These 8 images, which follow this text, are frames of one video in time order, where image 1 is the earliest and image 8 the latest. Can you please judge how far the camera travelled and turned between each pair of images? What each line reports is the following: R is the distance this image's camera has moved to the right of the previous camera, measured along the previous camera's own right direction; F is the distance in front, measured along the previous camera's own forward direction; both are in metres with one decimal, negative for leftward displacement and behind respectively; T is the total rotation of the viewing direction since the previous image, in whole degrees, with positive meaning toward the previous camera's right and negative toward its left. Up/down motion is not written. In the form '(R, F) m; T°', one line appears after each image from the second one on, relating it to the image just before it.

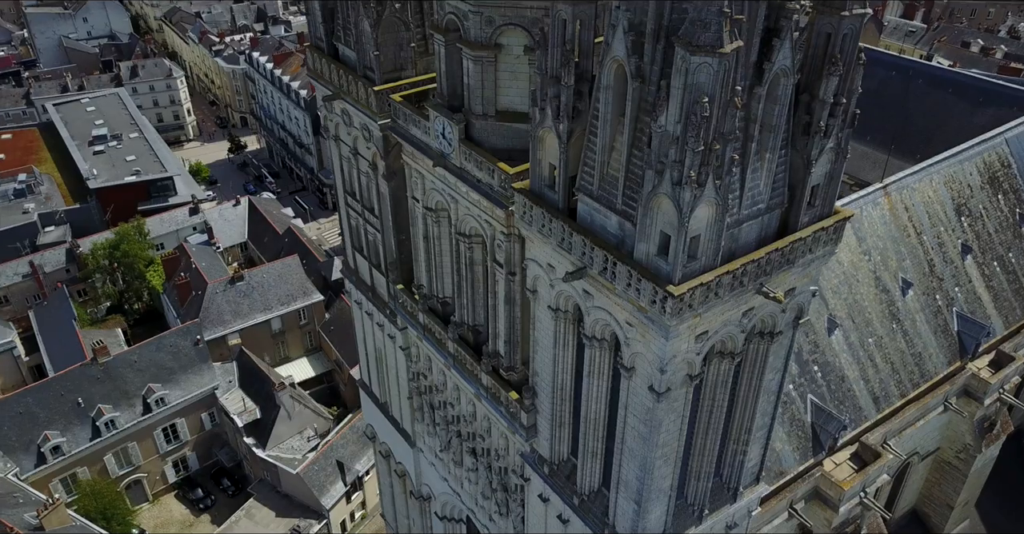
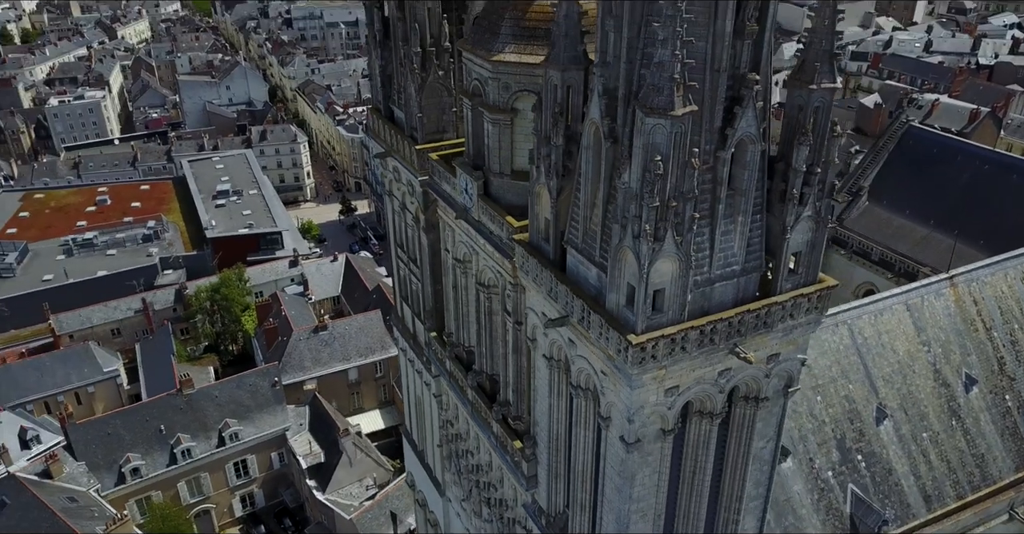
(+2.0, -0.7) m; -8°
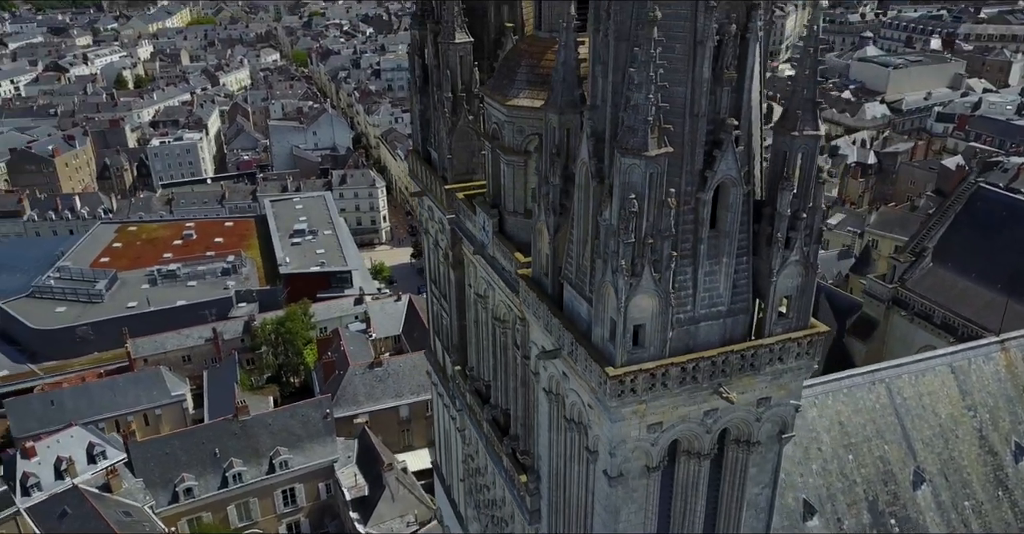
(+1.4, -0.5) m; -6°
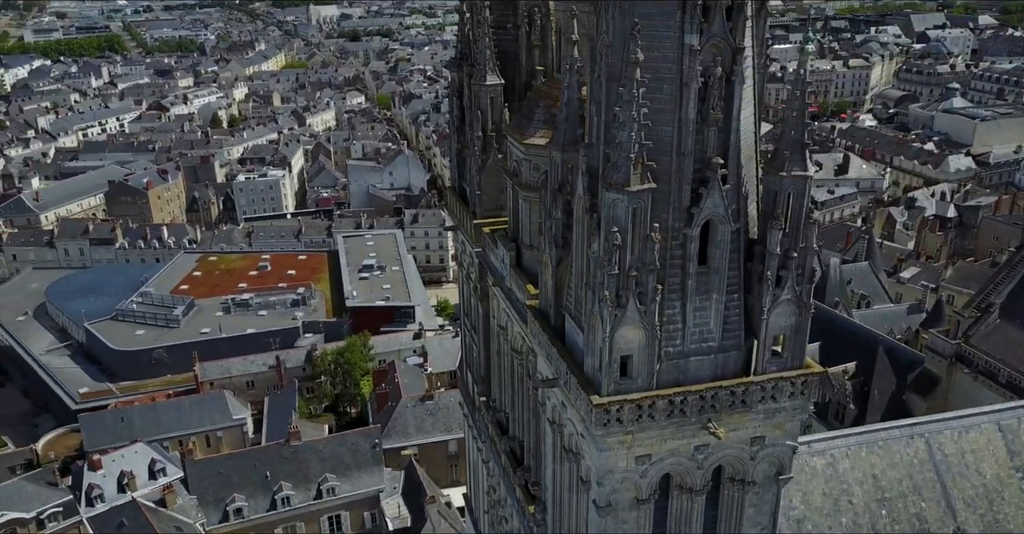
(+1.3, -0.5) m; -5°
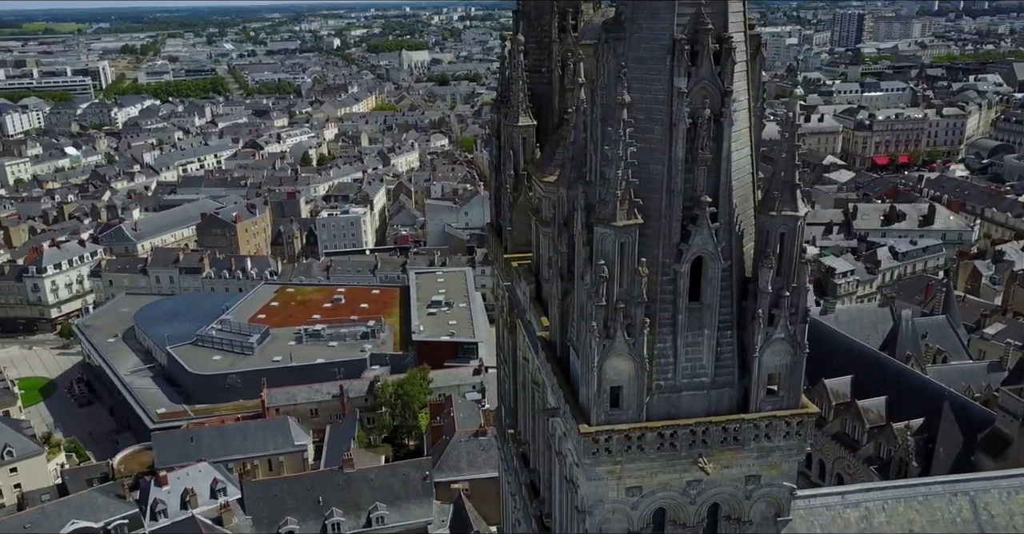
(+1.3, -0.5) m; -6°
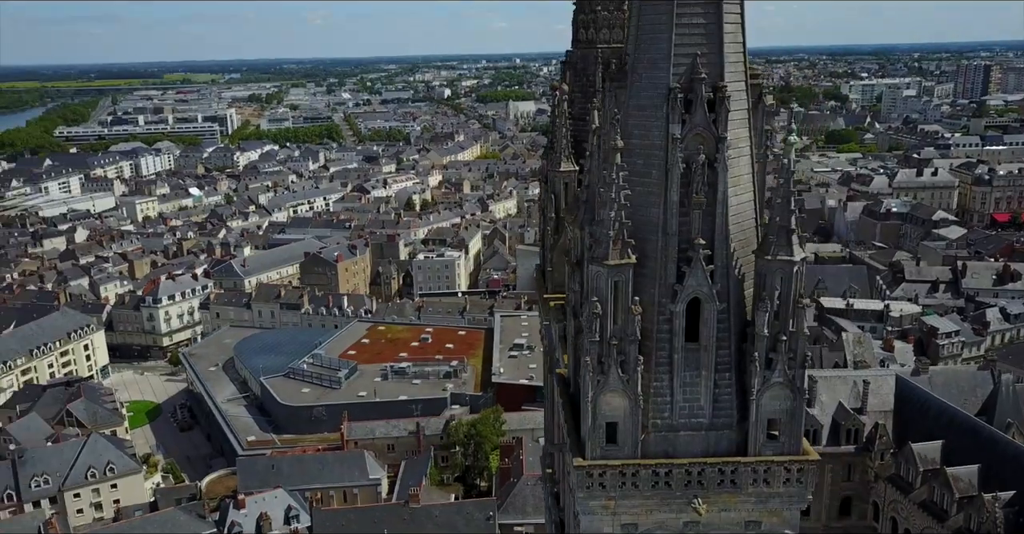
(+1.6, -0.5) m; -7°
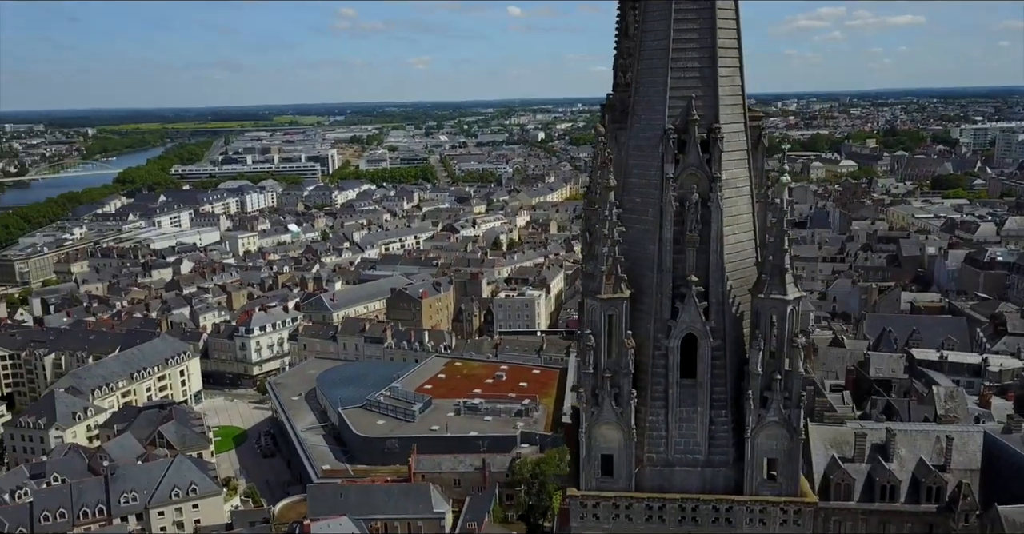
(+1.5, -0.5) m; -6°
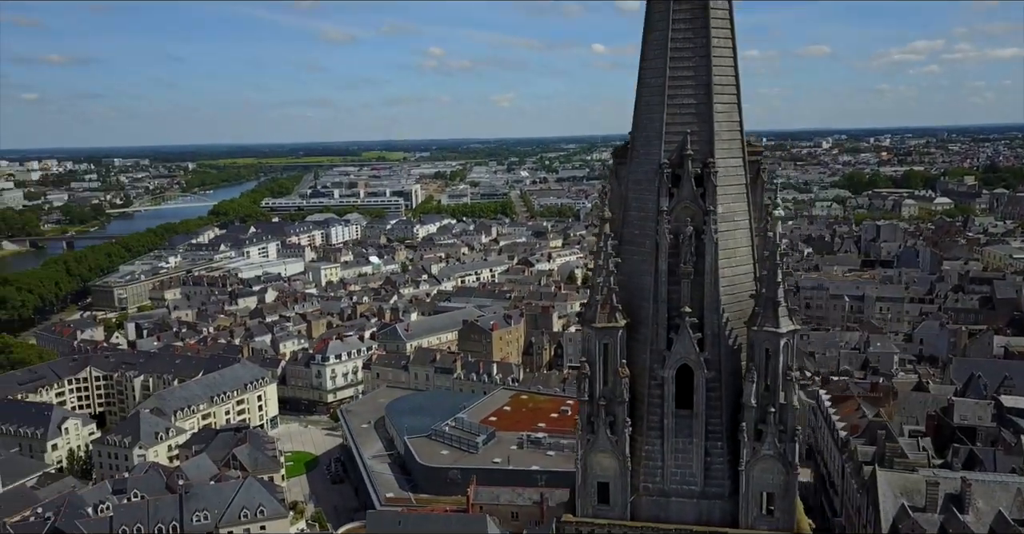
(+1.3, -0.4) m; -6°
